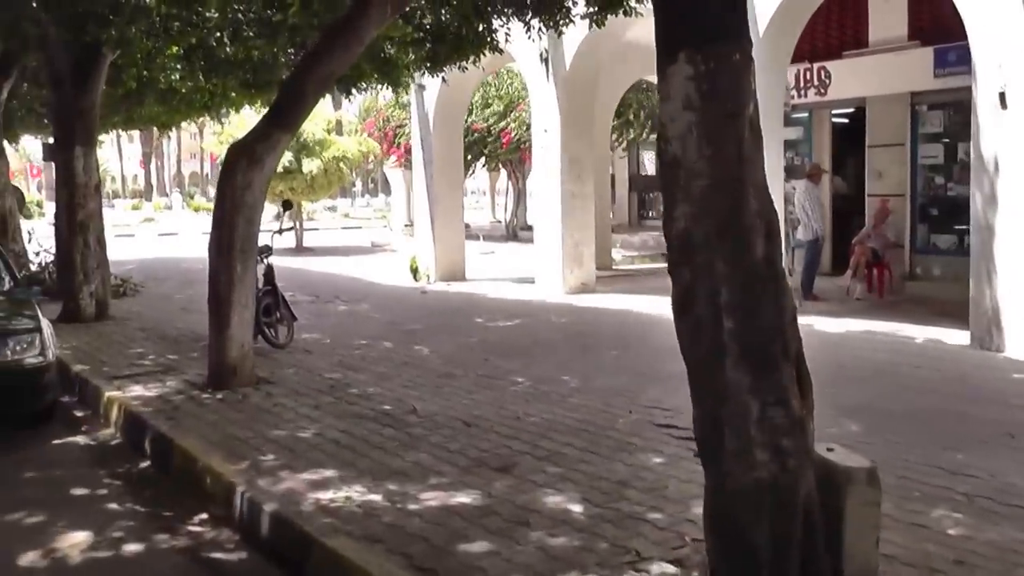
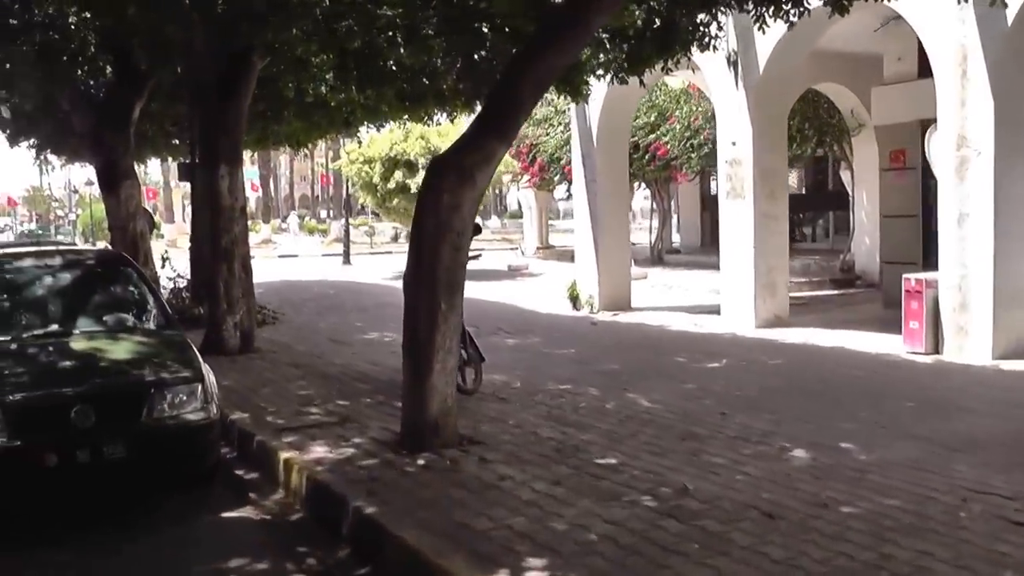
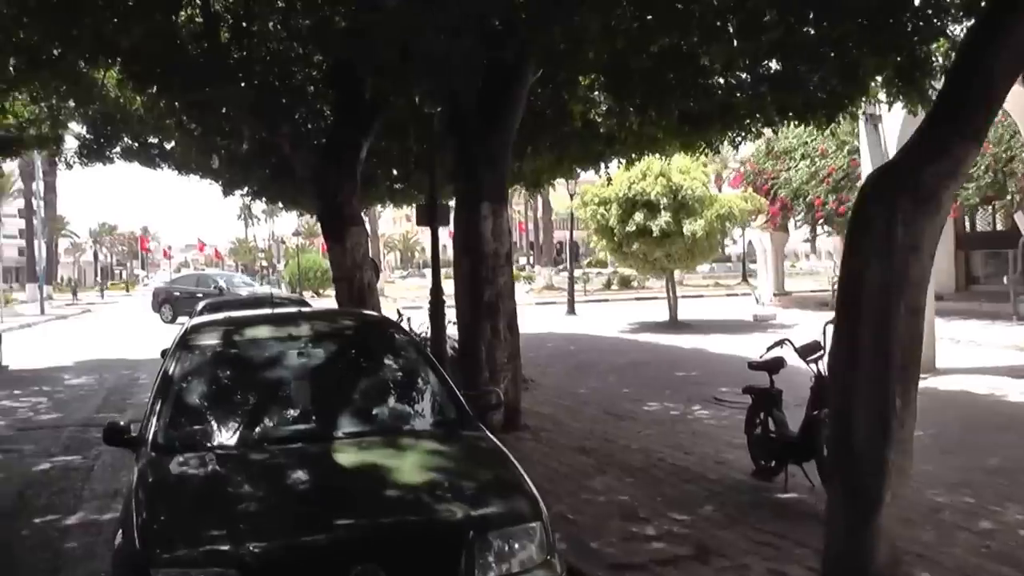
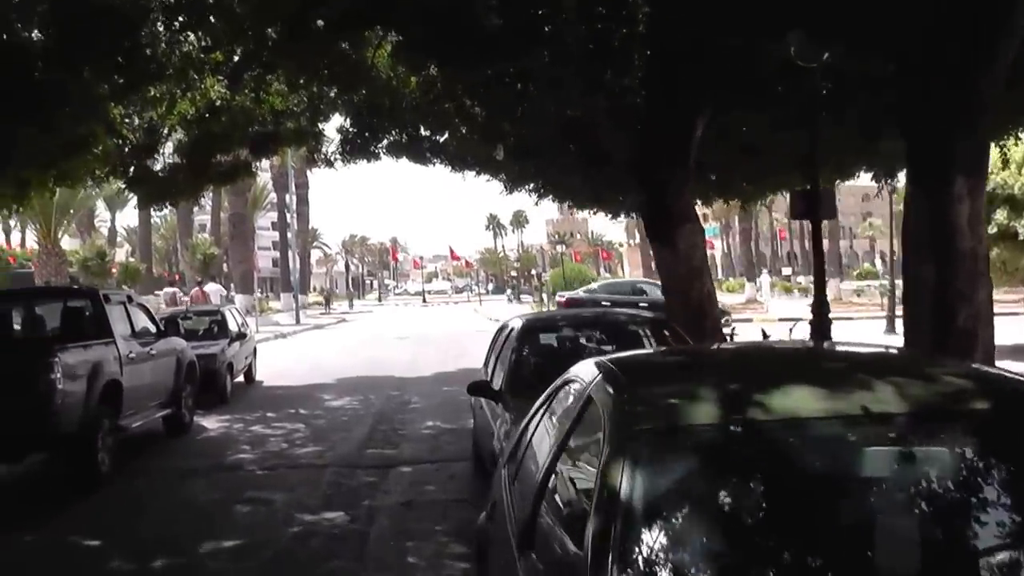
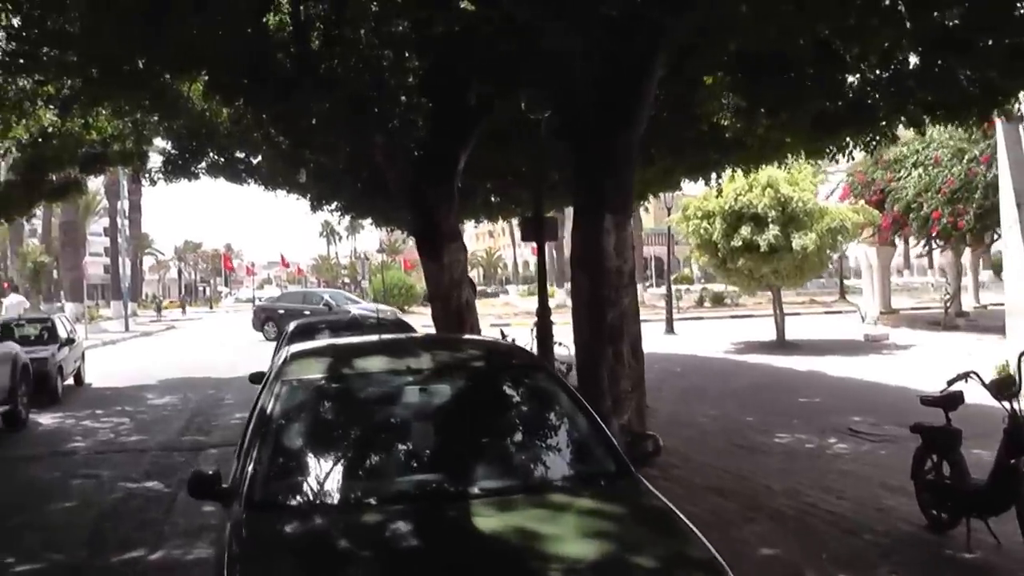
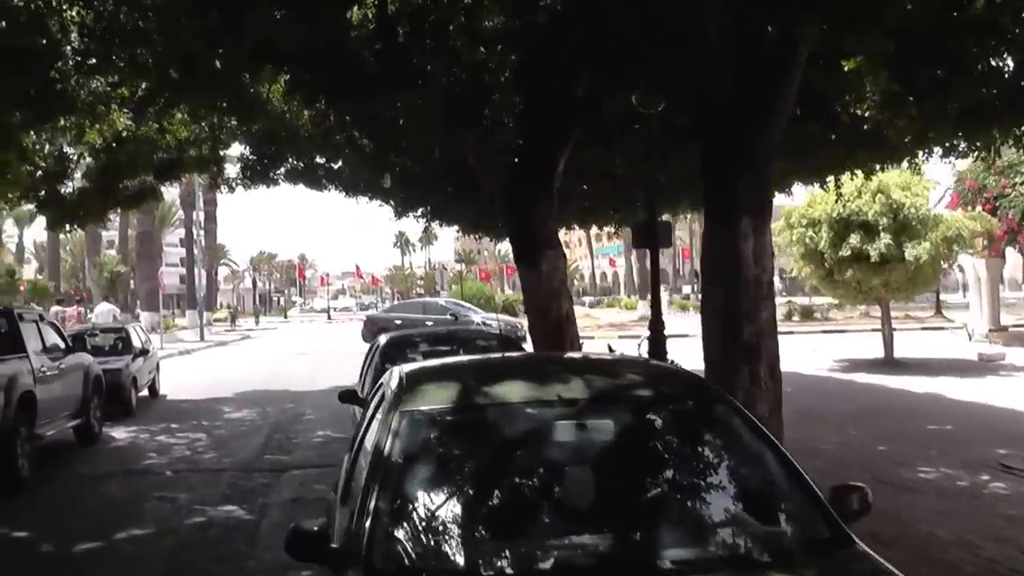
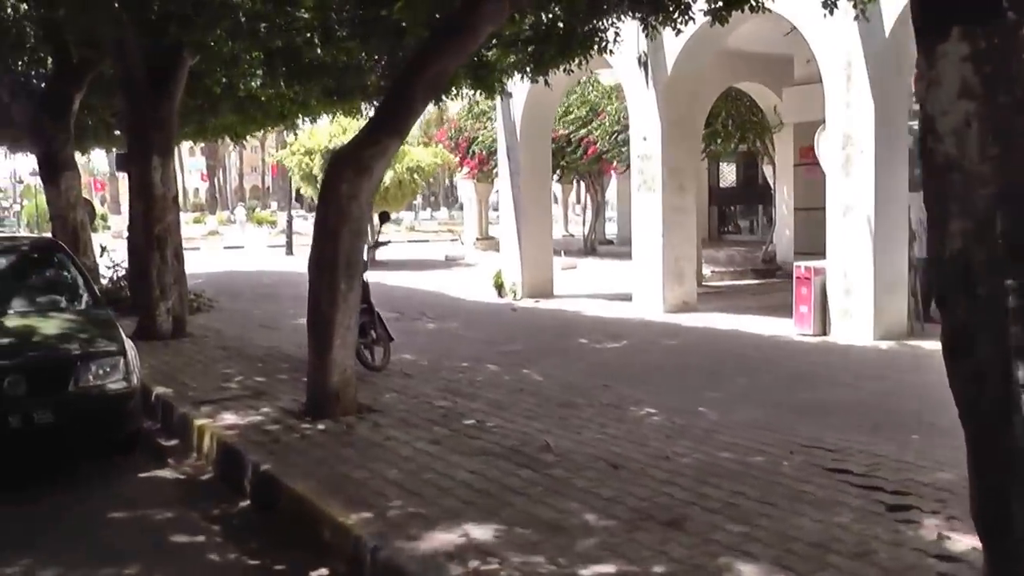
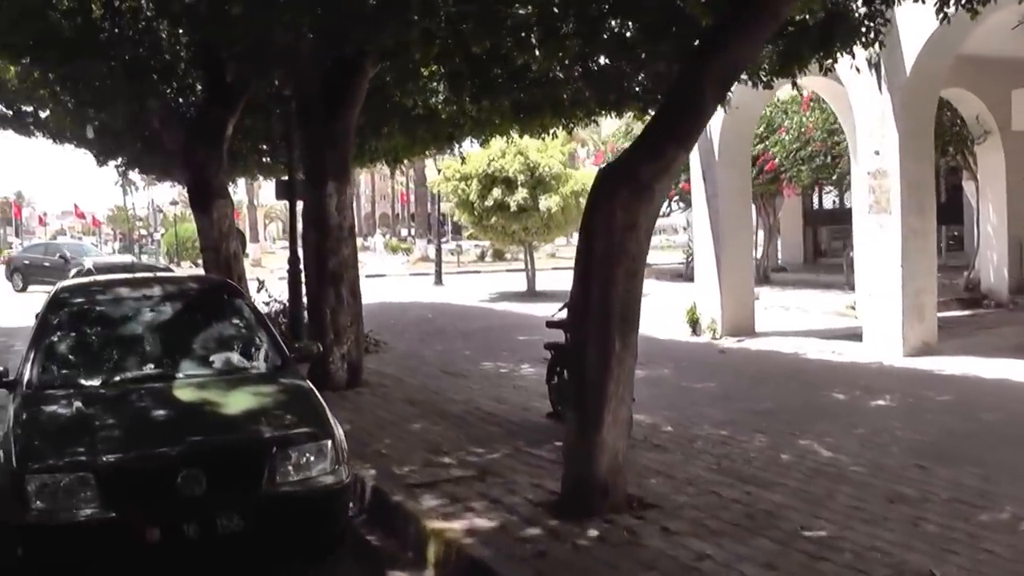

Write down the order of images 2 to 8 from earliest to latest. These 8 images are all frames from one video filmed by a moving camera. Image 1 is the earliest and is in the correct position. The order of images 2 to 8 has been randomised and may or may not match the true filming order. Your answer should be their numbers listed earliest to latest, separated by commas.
7, 2, 8, 3, 5, 6, 4
